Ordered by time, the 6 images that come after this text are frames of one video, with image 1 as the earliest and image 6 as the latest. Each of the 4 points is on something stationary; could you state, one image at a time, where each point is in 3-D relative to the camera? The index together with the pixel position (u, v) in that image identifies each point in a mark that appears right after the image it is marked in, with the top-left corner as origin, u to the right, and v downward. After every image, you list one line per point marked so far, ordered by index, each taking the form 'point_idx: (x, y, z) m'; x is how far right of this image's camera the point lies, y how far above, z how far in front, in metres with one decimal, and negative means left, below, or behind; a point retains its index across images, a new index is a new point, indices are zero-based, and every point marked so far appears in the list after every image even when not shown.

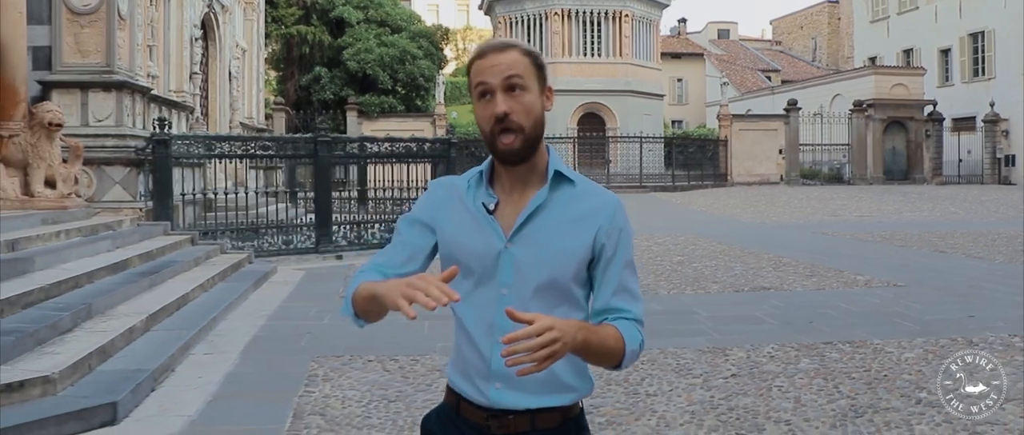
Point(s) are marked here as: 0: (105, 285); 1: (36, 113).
0: (-2.0, -0.3, +7.2) m
1: (-3.3, +0.7, +10.1) m
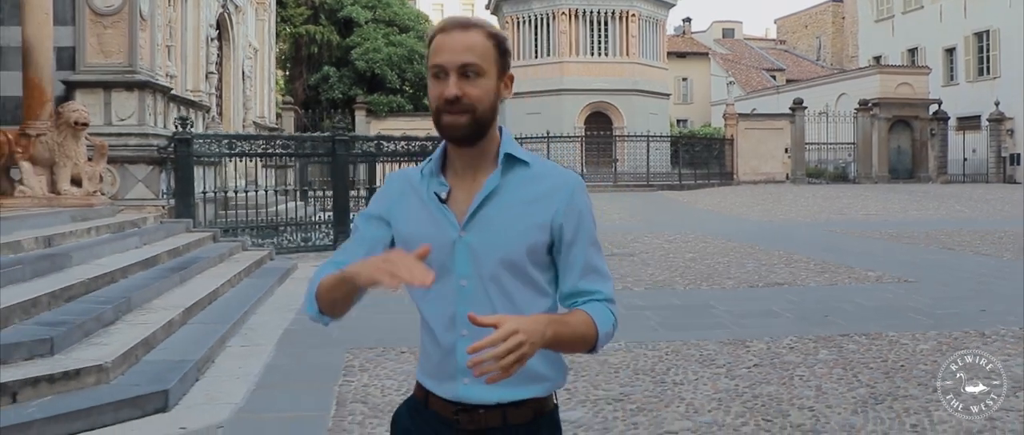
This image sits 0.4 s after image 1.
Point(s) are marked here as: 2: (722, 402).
0: (-1.9, -0.3, +7.4) m
1: (-3.2, +0.7, +10.3) m
2: (+0.7, -0.6, +4.9) m
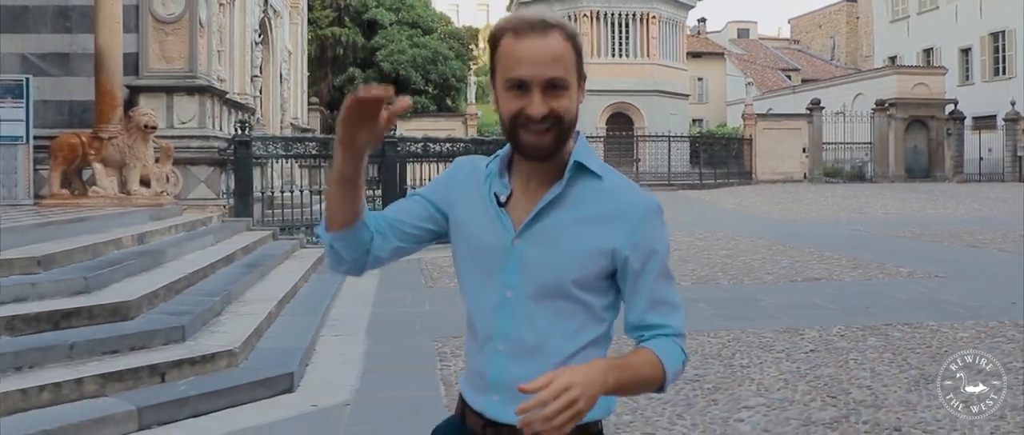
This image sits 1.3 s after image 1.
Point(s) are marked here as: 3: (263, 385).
0: (-1.5, -0.3, +7.9) m
1: (-2.8, +0.8, +10.8) m
2: (+1.0, -0.6, +5.4) m
3: (-0.9, -0.6, +5.1) m
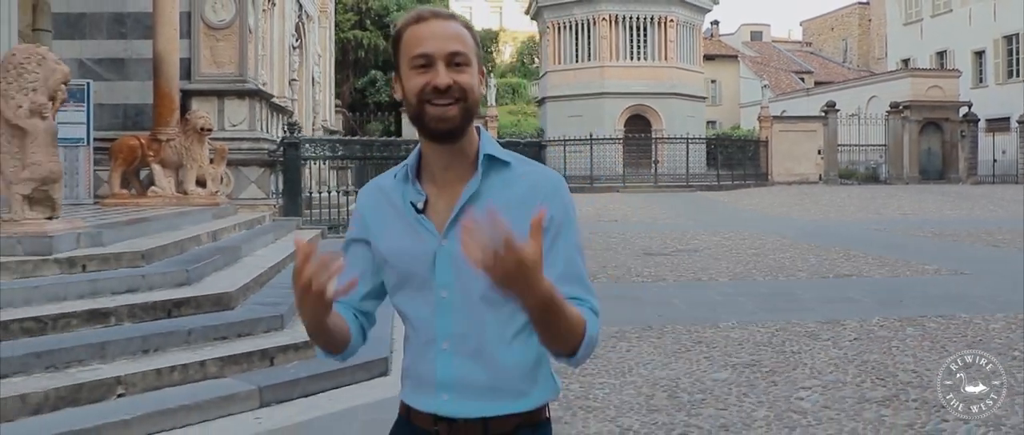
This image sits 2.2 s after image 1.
0: (-1.2, -0.3, +8.4) m
1: (-2.5, +0.8, +11.3) m
2: (+1.3, -0.6, +5.9) m
3: (-0.6, -0.6, +5.6) m
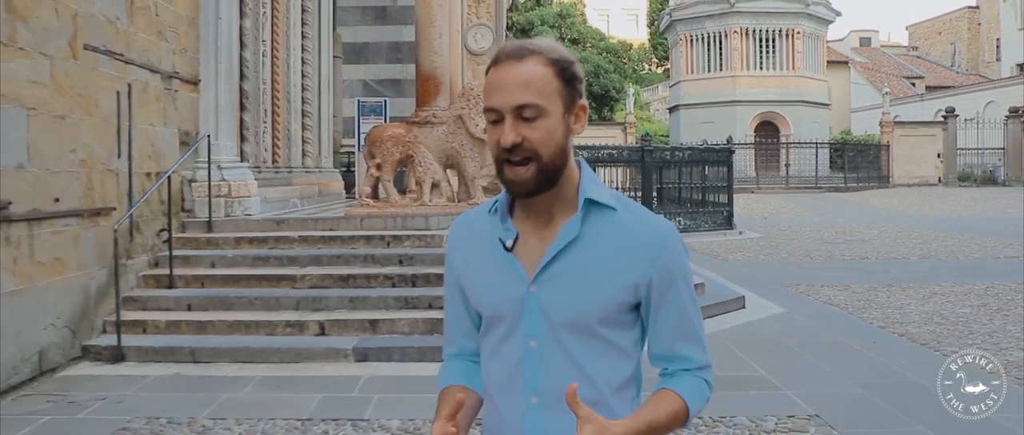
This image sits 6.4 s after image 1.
0: (+0.7, -0.2, +11.0) m
1: (-0.4, +0.8, +14.0) m
2: (+3.1, -0.5, +8.3) m
3: (+1.2, -0.5, +8.1) m
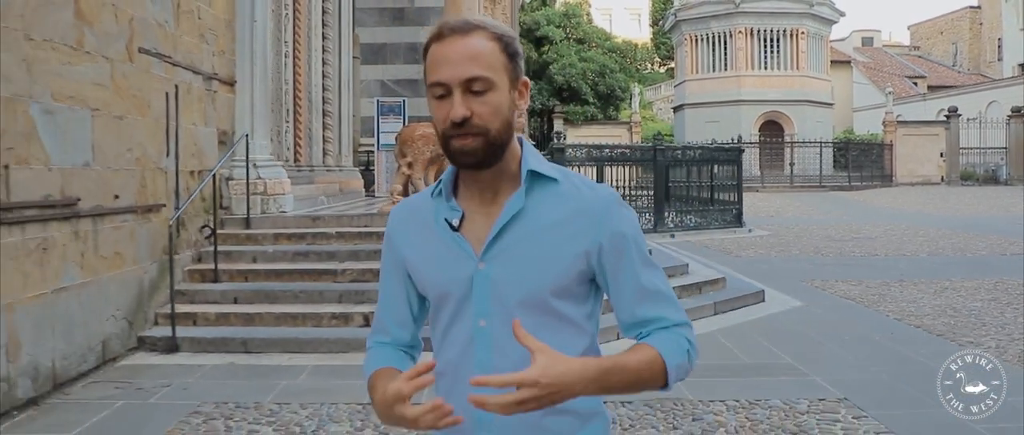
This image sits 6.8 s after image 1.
0: (+0.9, -0.2, +11.2) m
1: (-0.2, +0.9, +14.2) m
2: (+3.3, -0.5, +8.6) m
3: (+1.4, -0.5, +8.4) m
